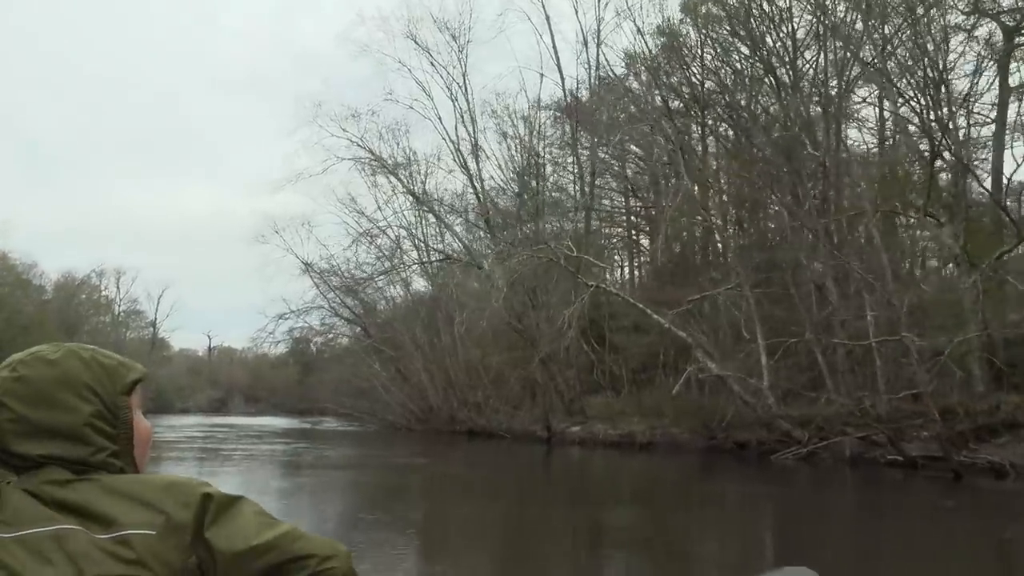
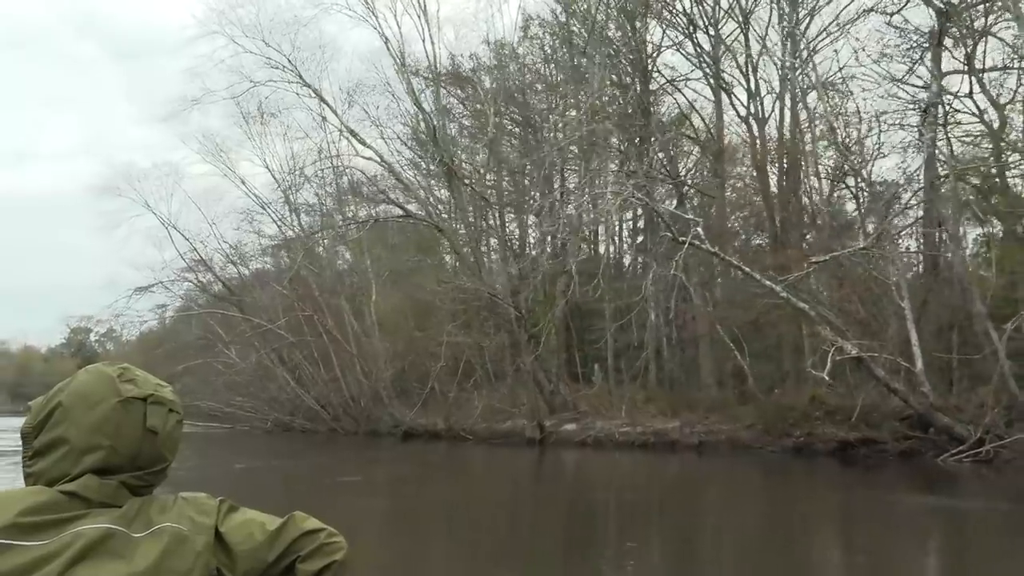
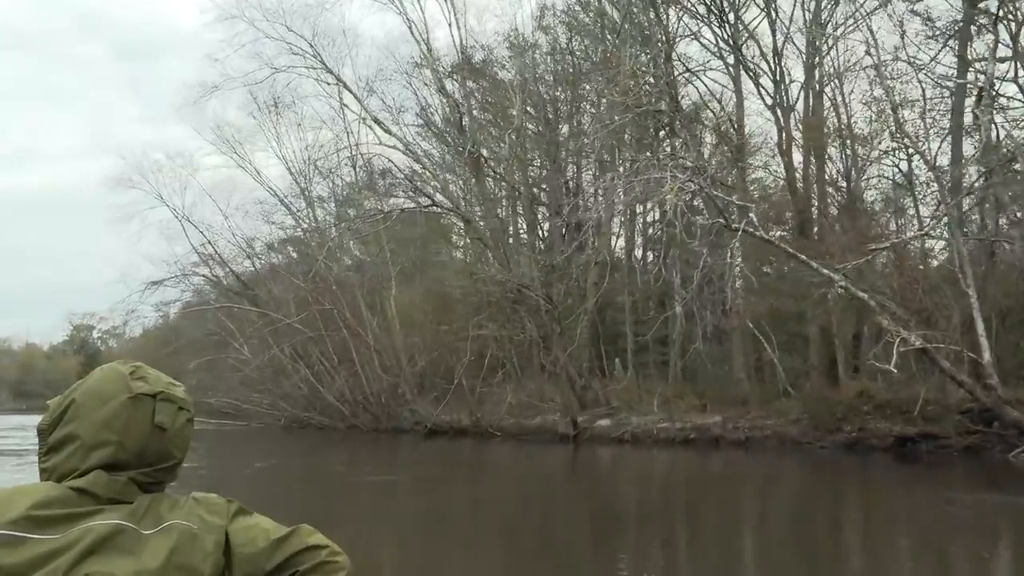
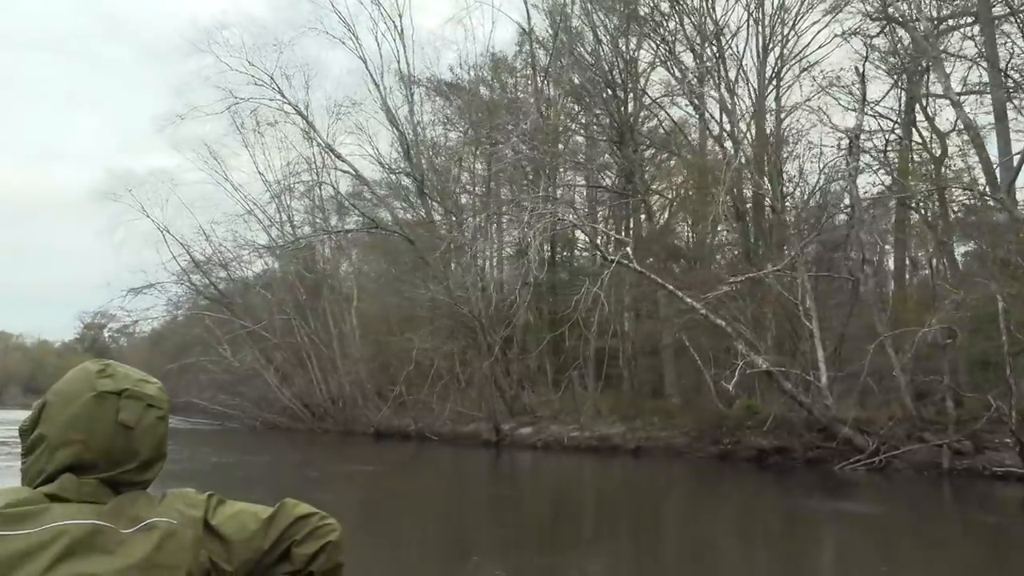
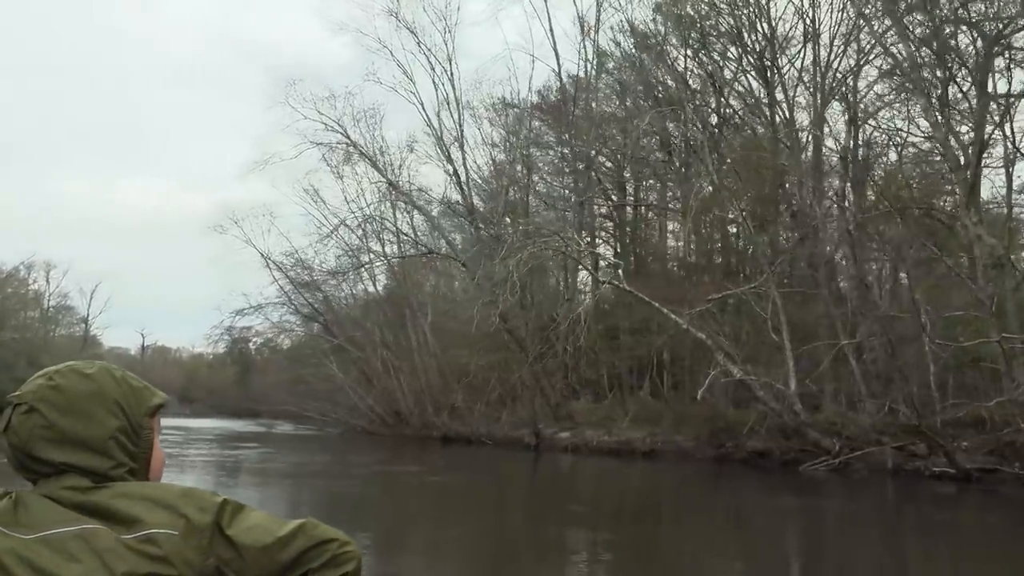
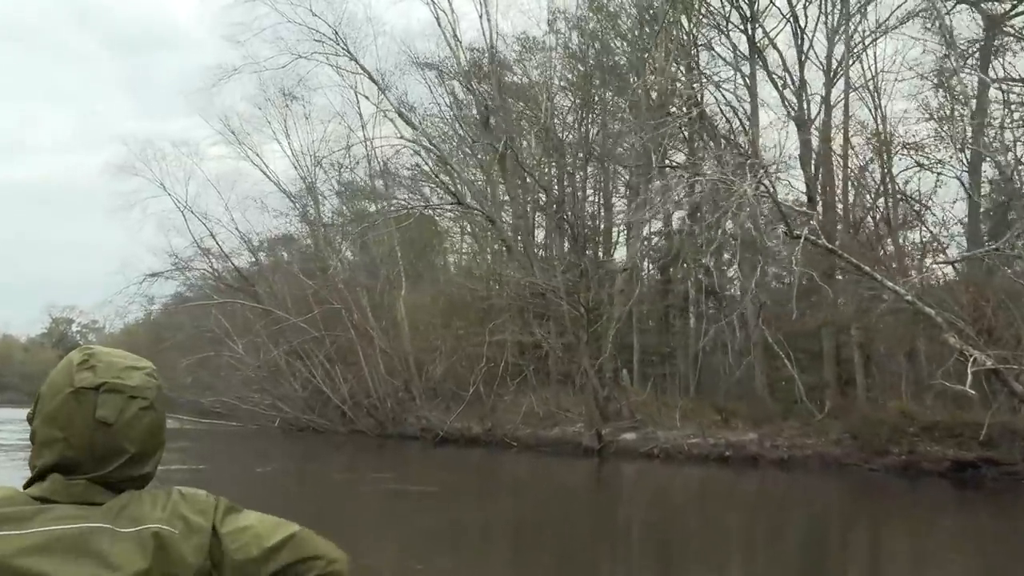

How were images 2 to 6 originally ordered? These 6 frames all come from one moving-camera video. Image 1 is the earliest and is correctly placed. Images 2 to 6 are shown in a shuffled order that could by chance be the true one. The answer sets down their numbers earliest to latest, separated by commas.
5, 4, 2, 3, 6
